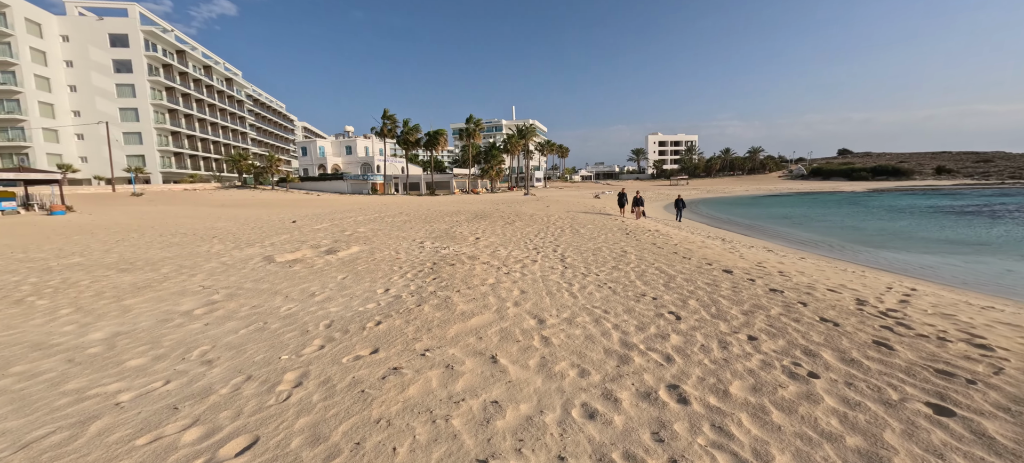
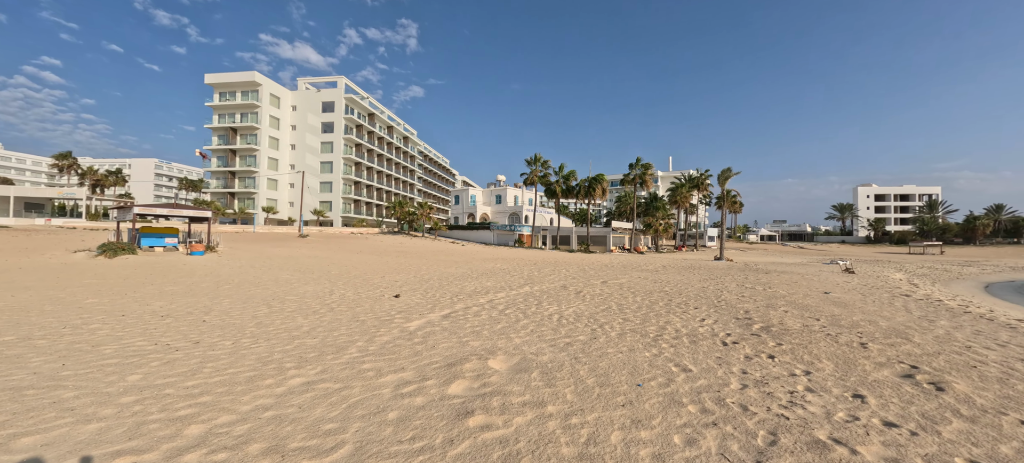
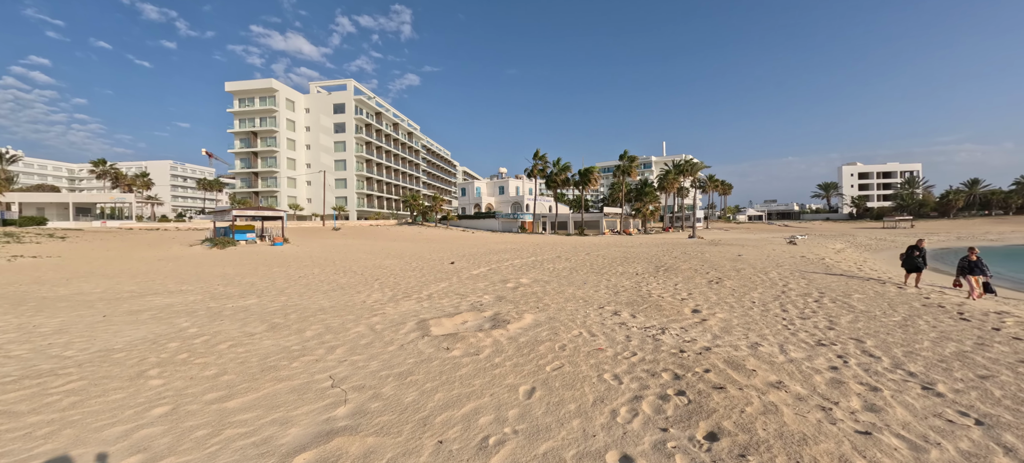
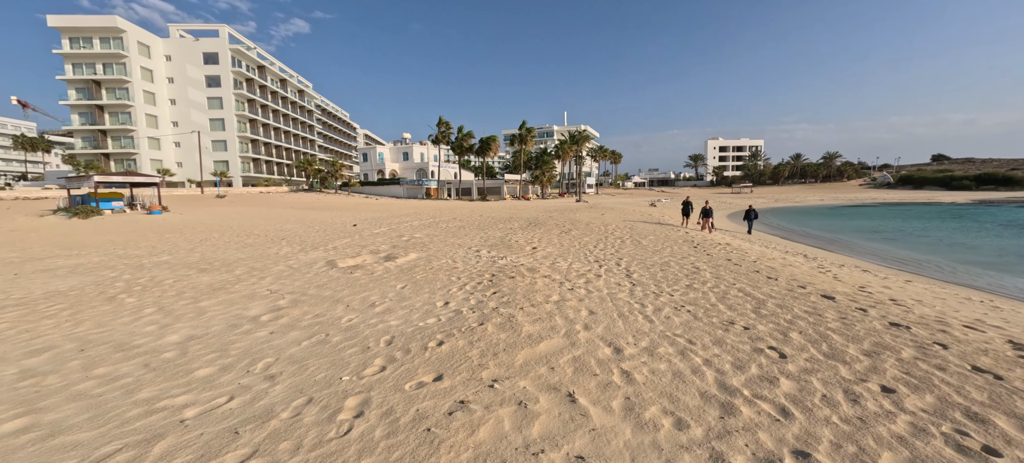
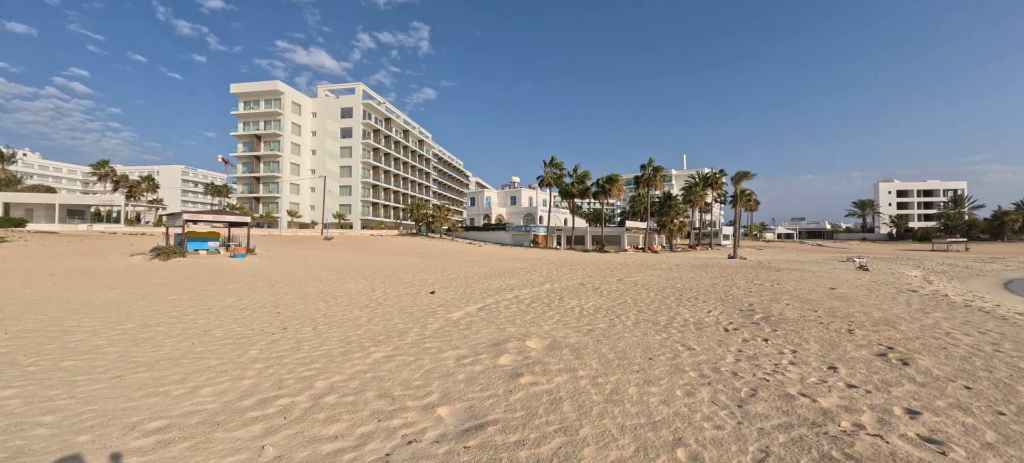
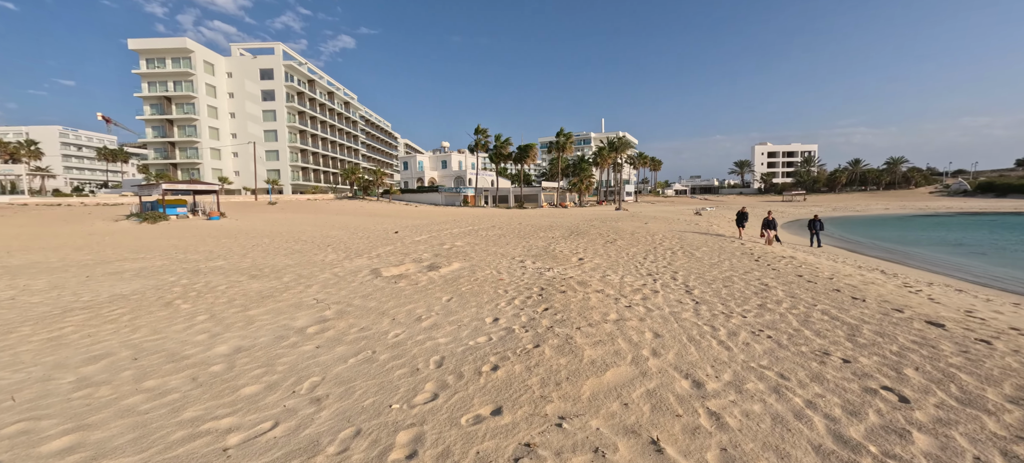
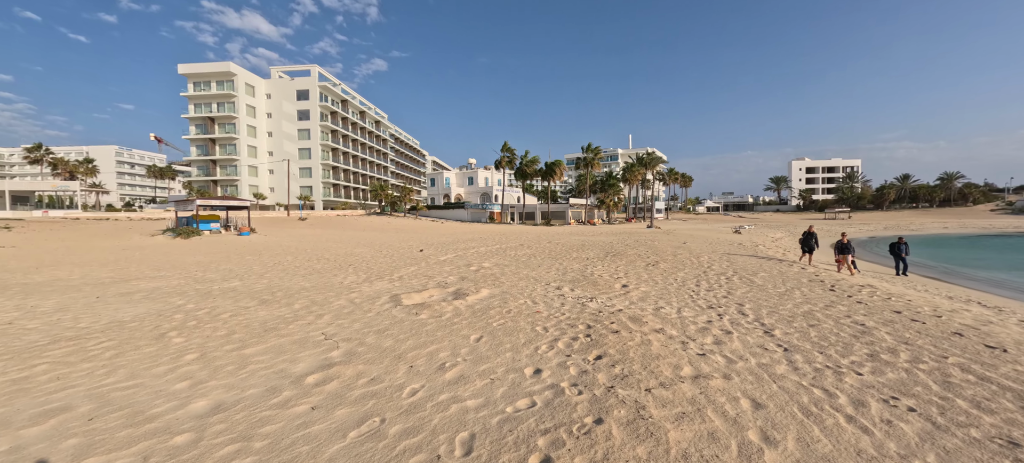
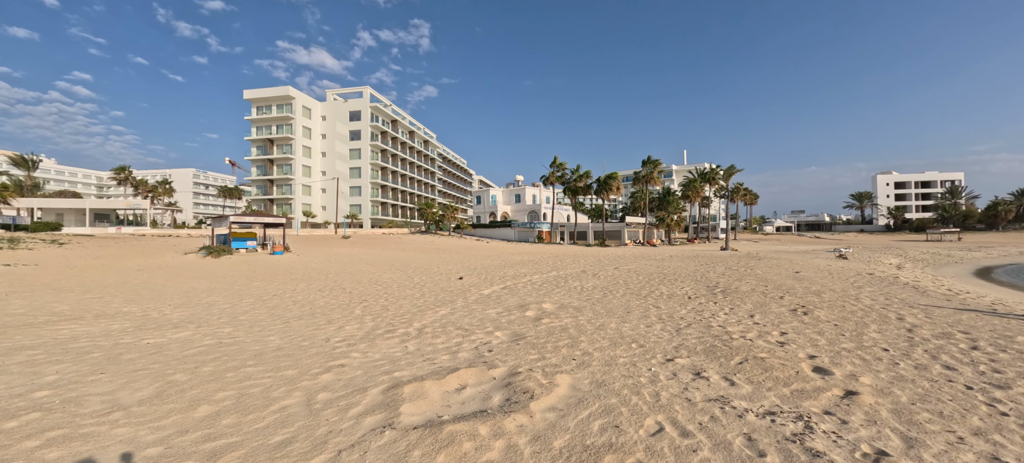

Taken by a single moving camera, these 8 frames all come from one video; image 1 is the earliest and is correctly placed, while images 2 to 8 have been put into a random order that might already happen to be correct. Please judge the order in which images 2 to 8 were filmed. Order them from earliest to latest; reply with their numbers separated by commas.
4, 6, 7, 3, 8, 5, 2
